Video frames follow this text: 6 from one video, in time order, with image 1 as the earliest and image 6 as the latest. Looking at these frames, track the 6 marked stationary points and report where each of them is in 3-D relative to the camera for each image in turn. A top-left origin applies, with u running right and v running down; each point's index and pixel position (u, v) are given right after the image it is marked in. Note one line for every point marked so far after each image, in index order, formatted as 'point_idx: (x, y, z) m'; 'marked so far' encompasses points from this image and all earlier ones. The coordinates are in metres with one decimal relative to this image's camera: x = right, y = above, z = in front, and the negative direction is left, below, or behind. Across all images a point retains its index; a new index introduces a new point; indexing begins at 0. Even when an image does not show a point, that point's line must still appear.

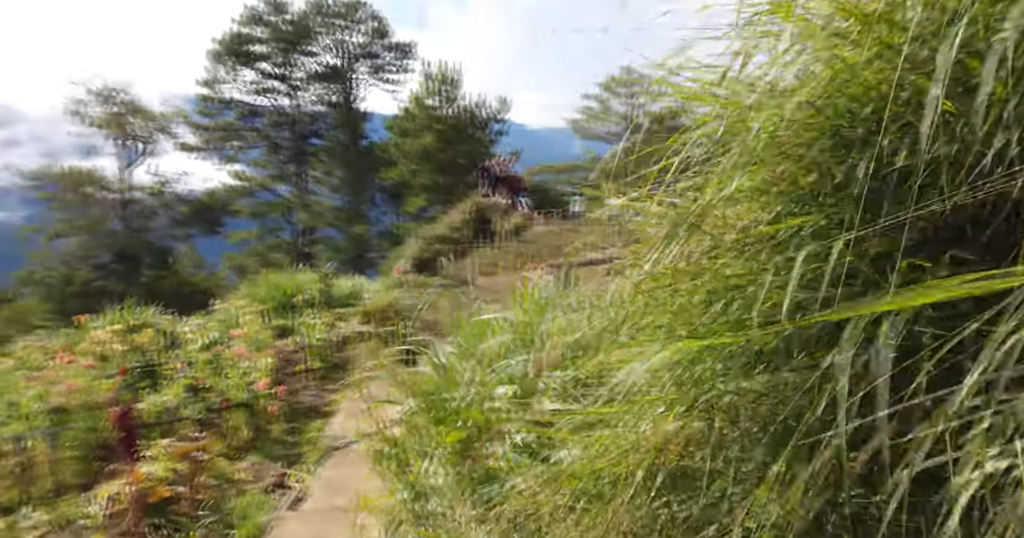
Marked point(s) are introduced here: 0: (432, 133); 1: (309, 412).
0: (-2.5, +4.1, +19.1) m
1: (-1.6, -1.1, +5.0) m
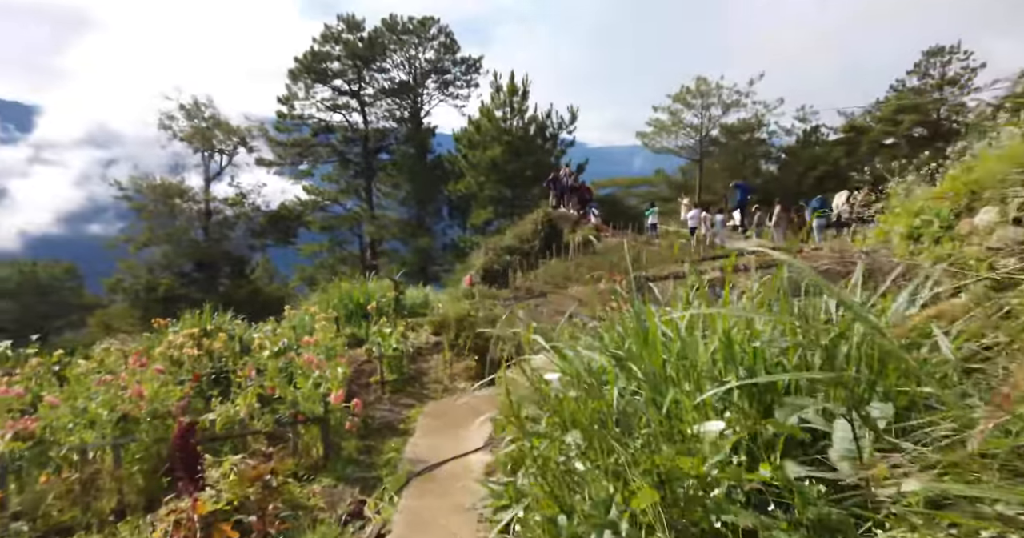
0: (-0.4, +3.7, +18.9) m
1: (-0.9, -1.2, +4.6) m
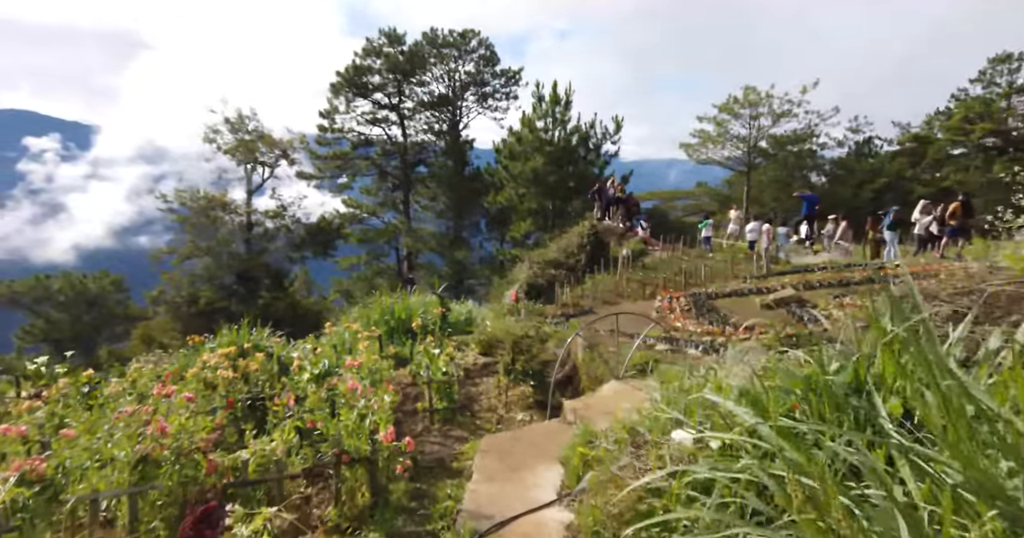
0: (+0.9, +3.3, +18.4) m
1: (-0.5, -1.3, +4.1) m
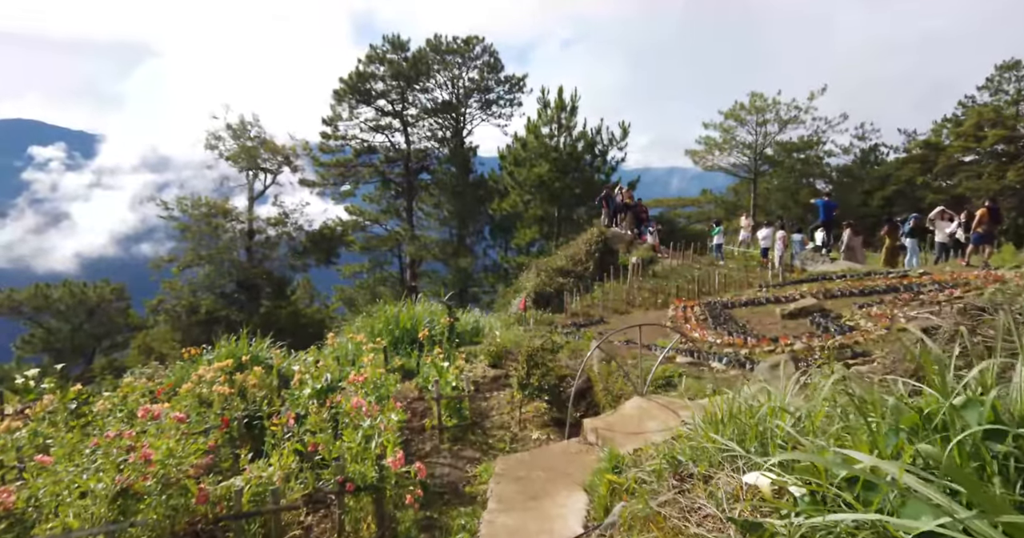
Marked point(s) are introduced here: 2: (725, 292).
0: (+1.0, +3.1, +18.2) m
1: (-0.4, -1.3, +3.8) m
2: (+3.6, -0.4, +10.6) m
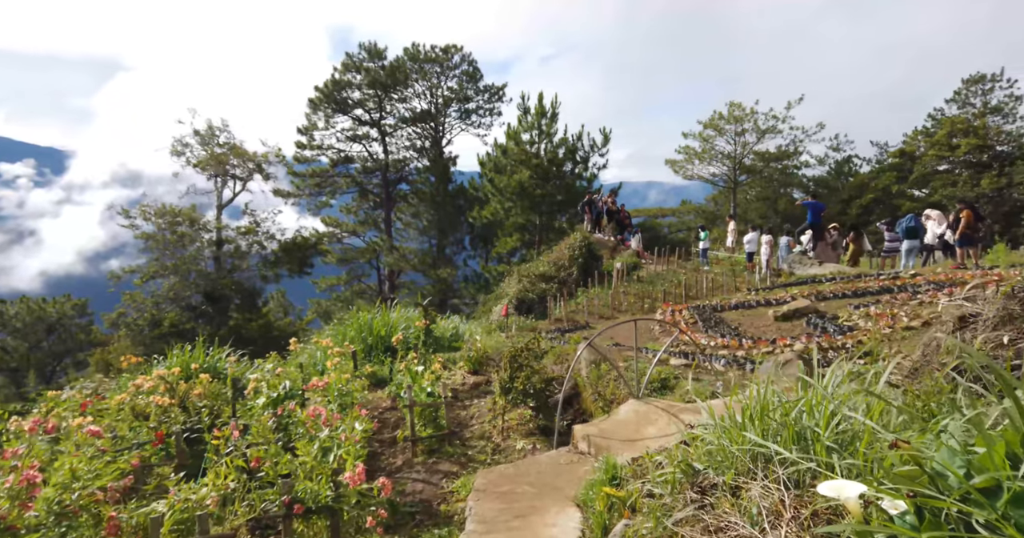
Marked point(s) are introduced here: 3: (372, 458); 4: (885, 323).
0: (+0.4, +2.8, +17.8) m
1: (-0.5, -1.3, +3.3) m
2: (+3.3, -0.4, +10.3) m
3: (-0.9, -1.2, +4.0) m
4: (+3.6, -0.5, +6.0) m
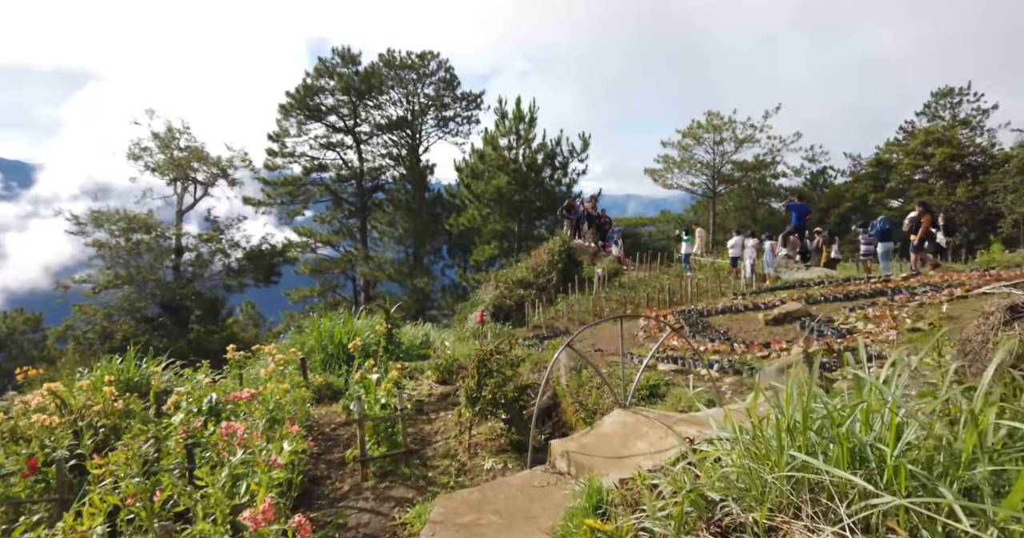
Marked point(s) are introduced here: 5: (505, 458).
0: (-0.2, +2.6, +17.3) m
1: (-0.6, -1.2, +2.7) m
2: (+2.9, -0.5, +9.8) m
3: (-1.1, -1.1, +3.4) m
4: (+3.3, -0.5, +5.6) m
5: (0.0, -1.1, +3.6) m
